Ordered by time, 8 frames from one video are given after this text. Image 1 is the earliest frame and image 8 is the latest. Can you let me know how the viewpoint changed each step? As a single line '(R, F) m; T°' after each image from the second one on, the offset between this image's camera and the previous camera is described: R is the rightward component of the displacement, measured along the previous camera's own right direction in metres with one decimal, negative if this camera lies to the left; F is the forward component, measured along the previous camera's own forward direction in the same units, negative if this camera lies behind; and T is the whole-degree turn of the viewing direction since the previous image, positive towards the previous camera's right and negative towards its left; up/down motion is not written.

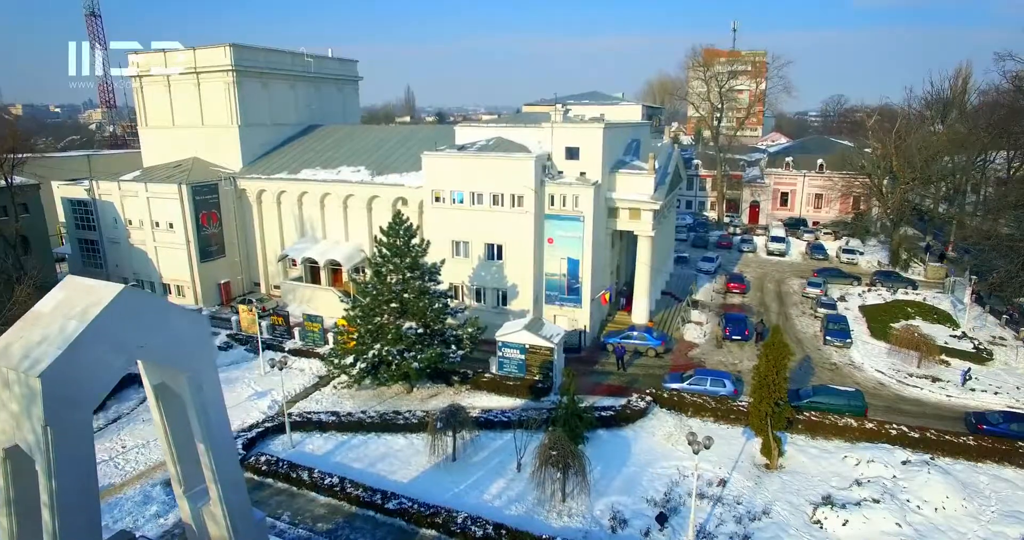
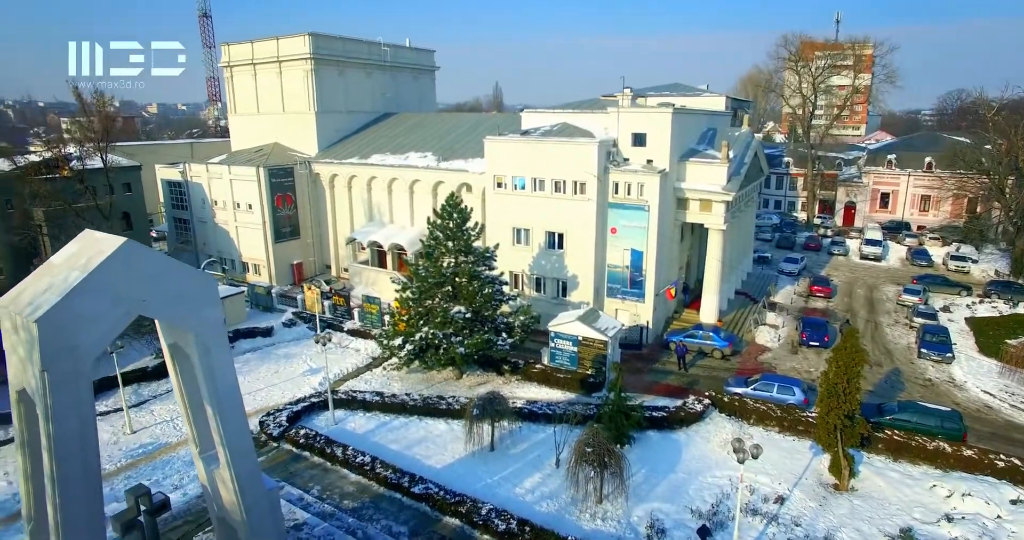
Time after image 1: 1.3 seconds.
(+1.1, +1.1) m; -8°
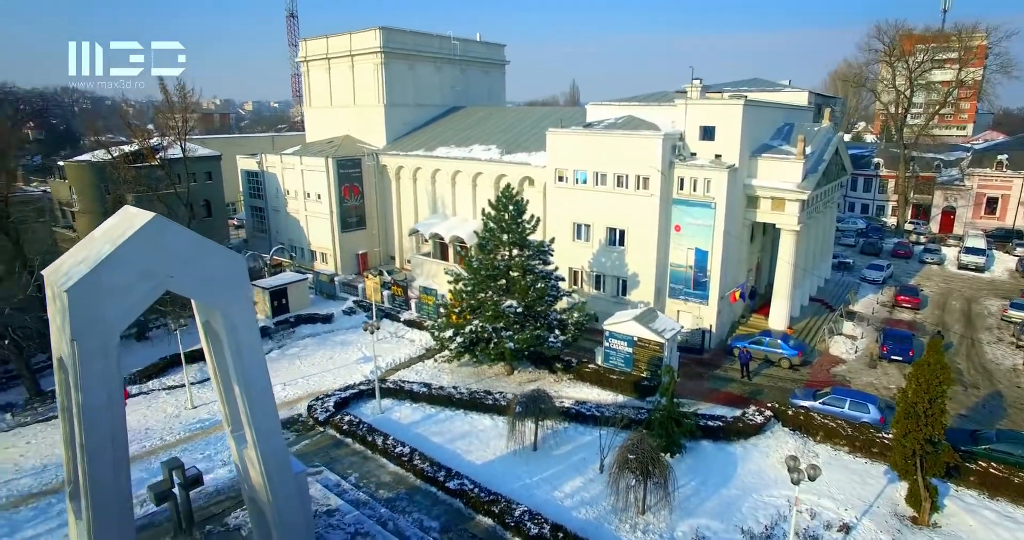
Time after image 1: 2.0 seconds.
(+0.6, +0.7) m; -7°
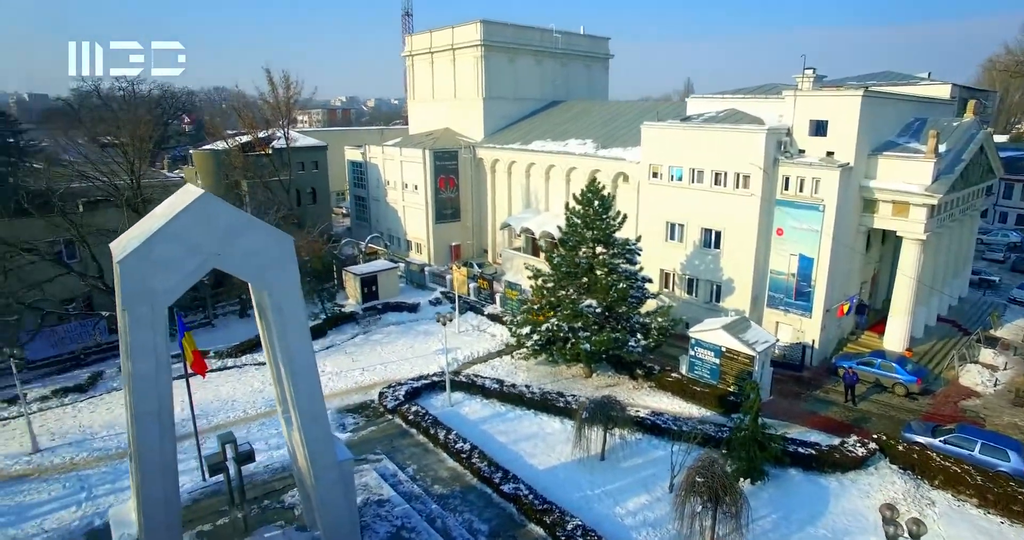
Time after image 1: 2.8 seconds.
(+0.8, +0.9) m; -10°
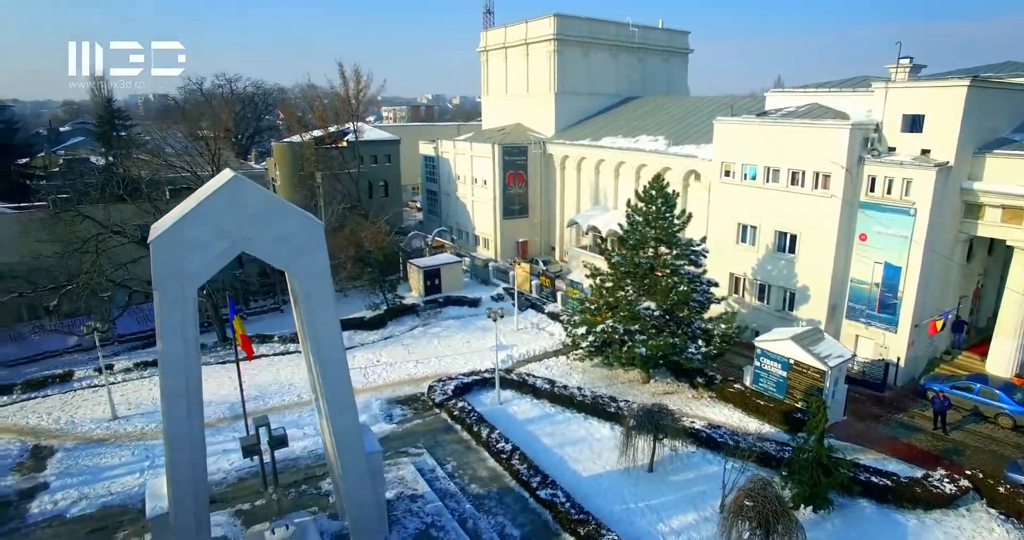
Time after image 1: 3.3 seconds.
(+0.7, +0.6) m; -7°
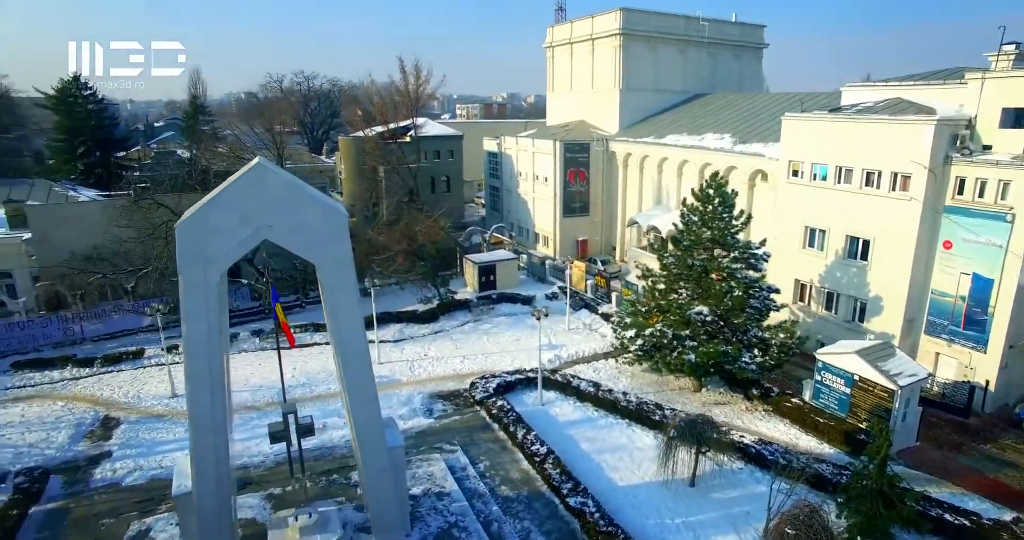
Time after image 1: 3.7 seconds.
(+0.8, +0.5) m; -7°
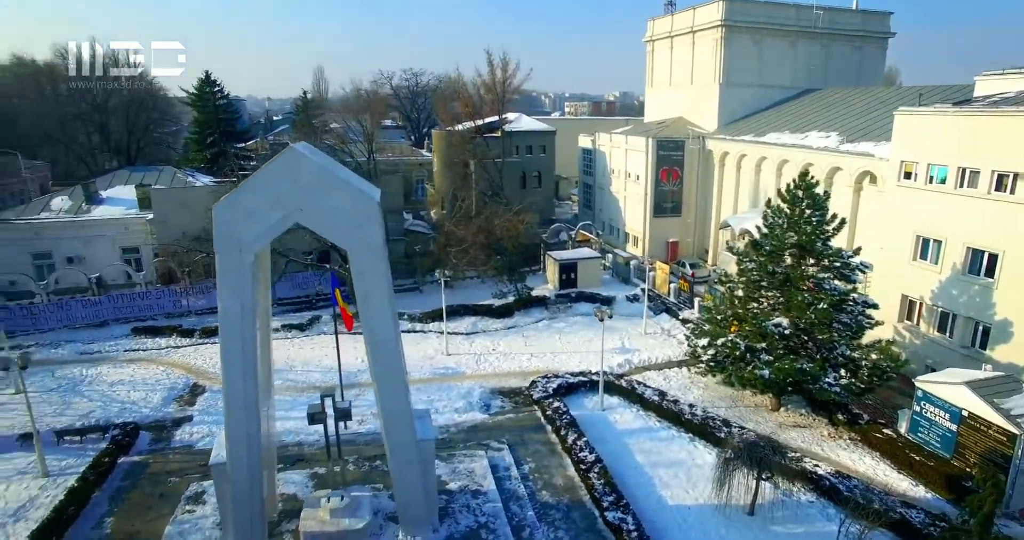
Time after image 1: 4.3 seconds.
(+1.2, +0.6) m; -10°
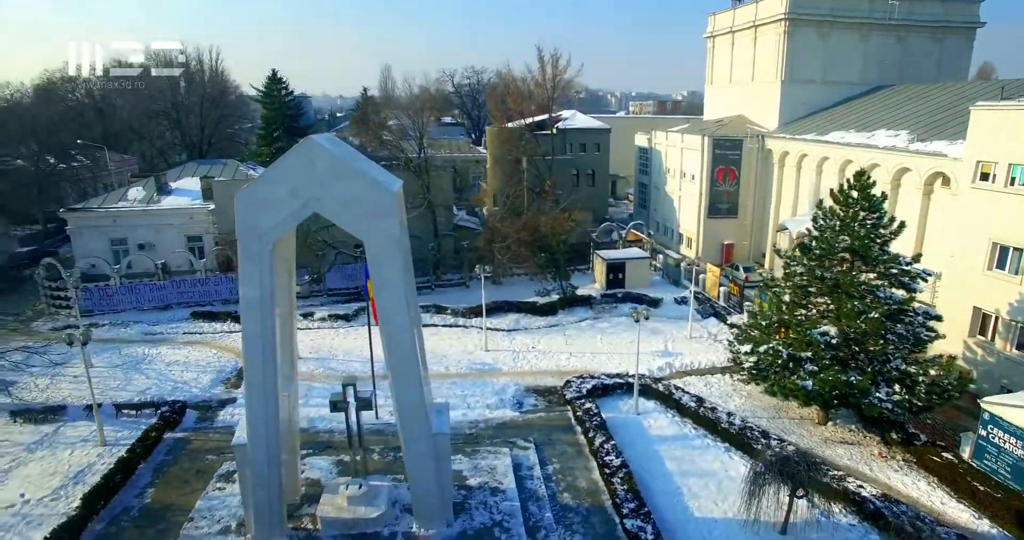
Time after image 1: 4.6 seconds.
(+0.8, +0.3) m; -6°
